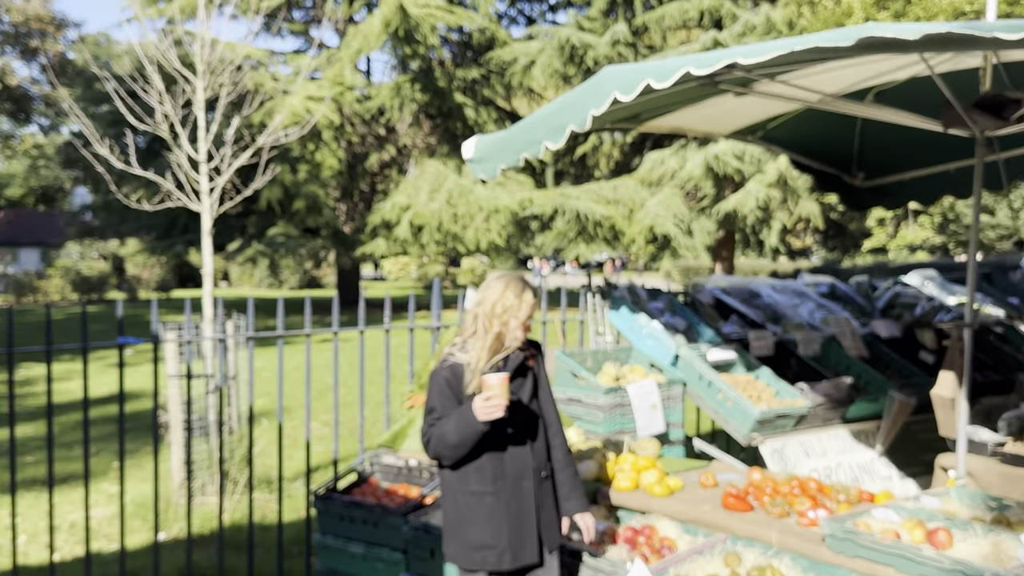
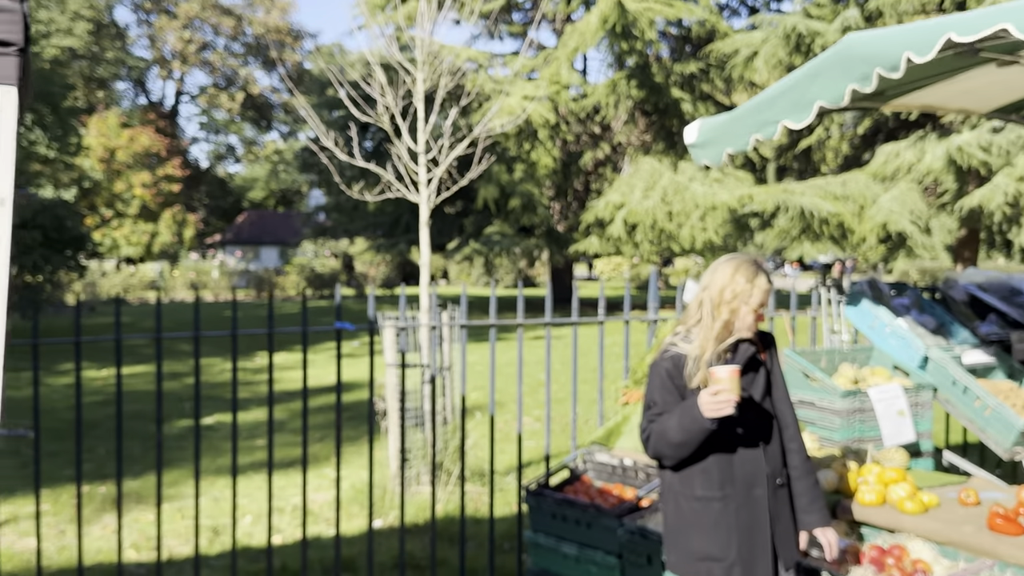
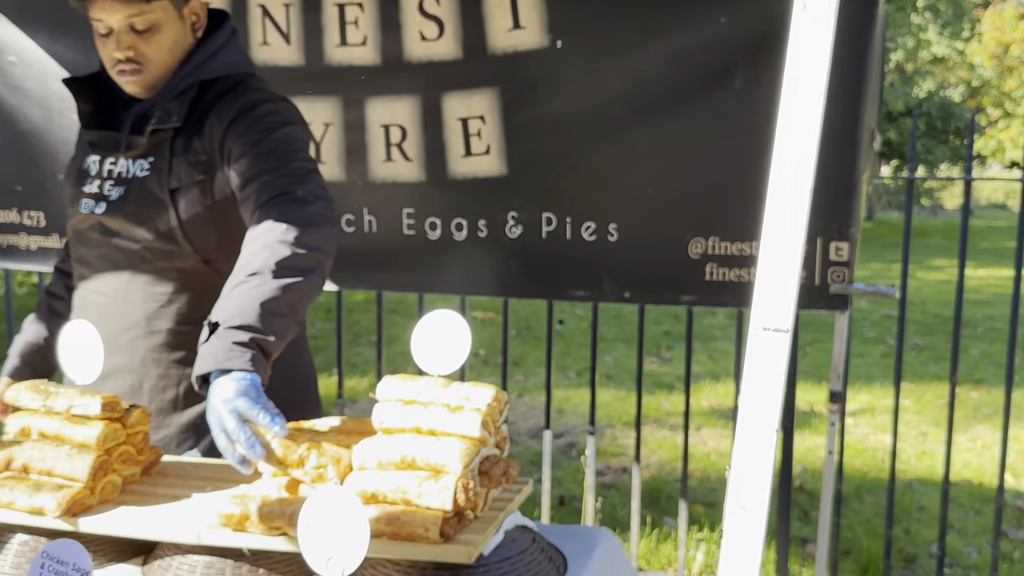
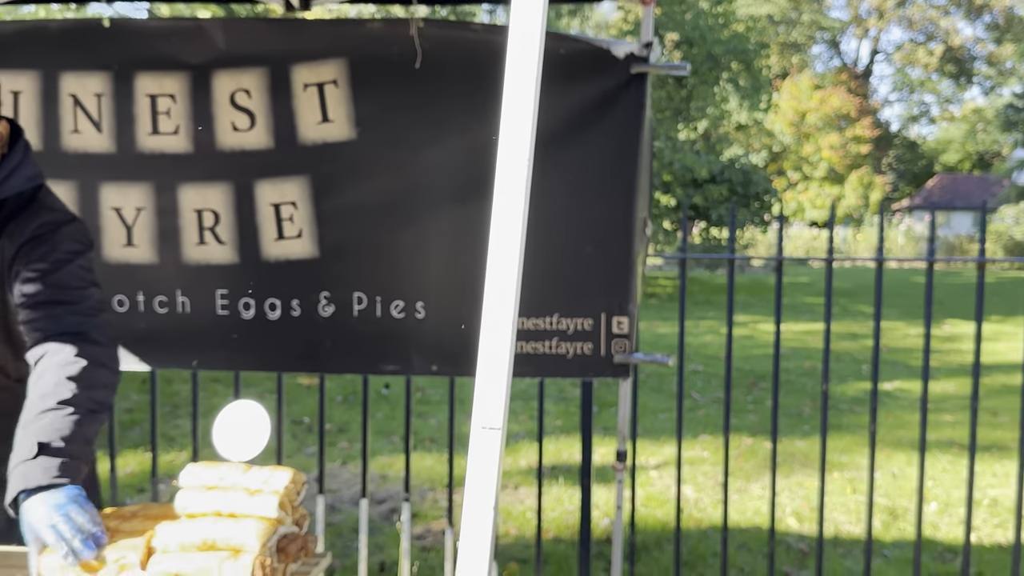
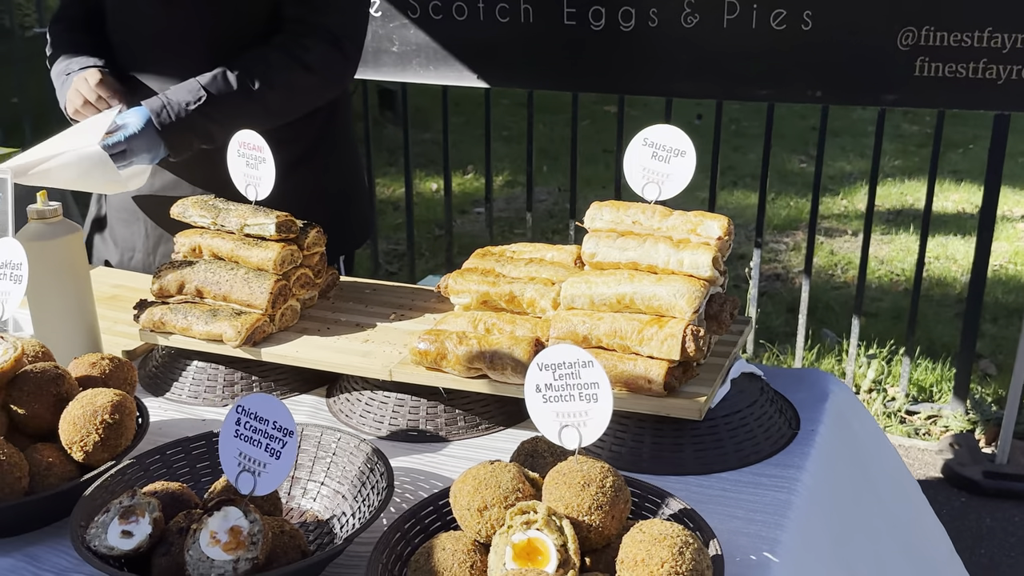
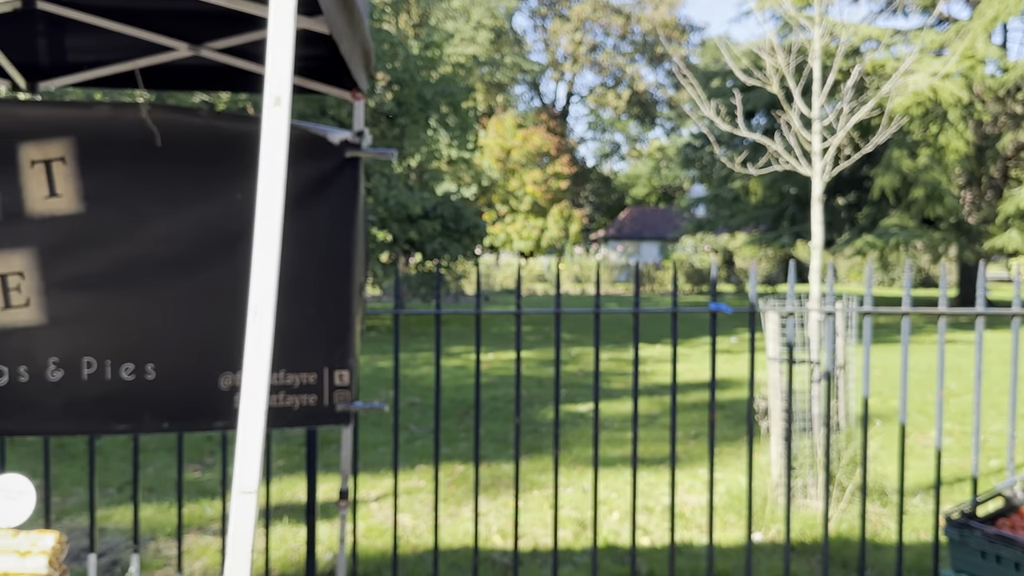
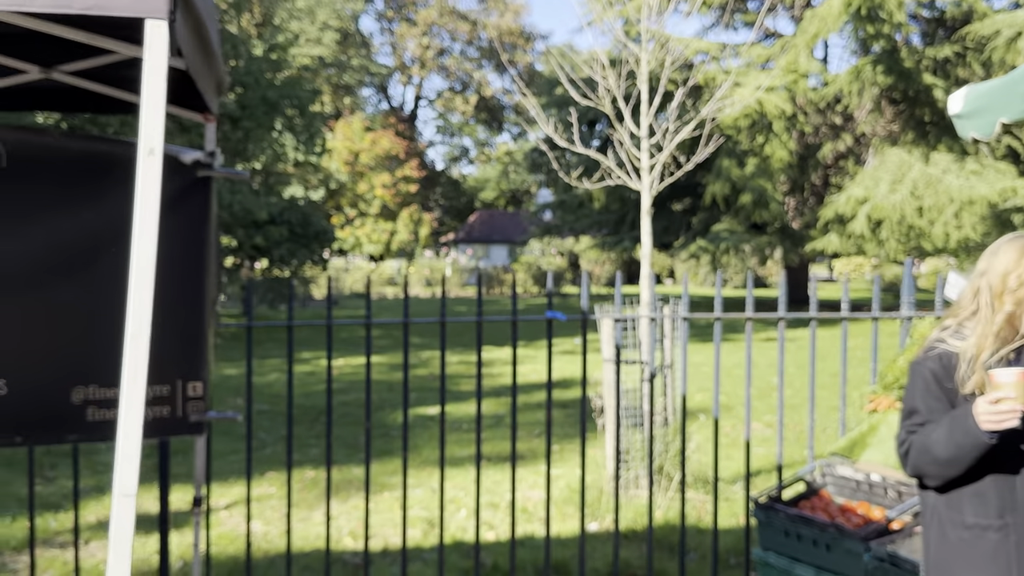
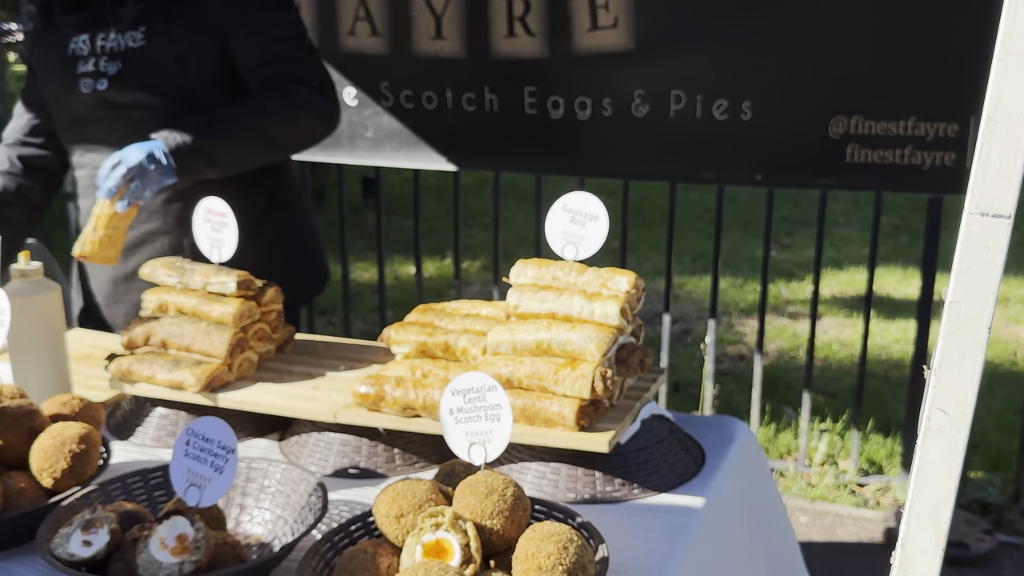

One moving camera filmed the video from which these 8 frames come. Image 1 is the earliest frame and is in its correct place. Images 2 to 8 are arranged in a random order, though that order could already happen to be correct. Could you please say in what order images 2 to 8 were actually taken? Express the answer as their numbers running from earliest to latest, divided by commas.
2, 7, 6, 4, 3, 8, 5
